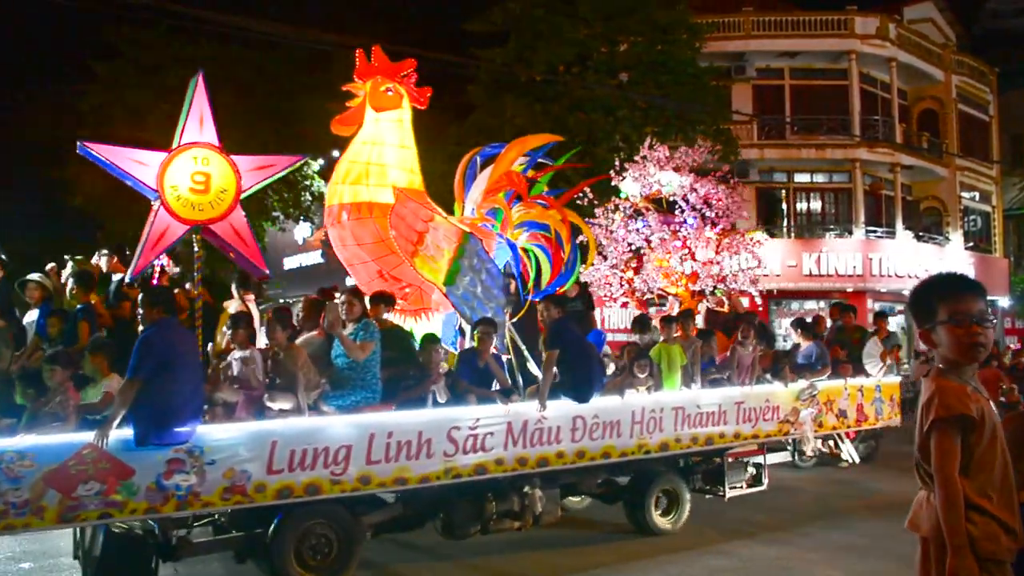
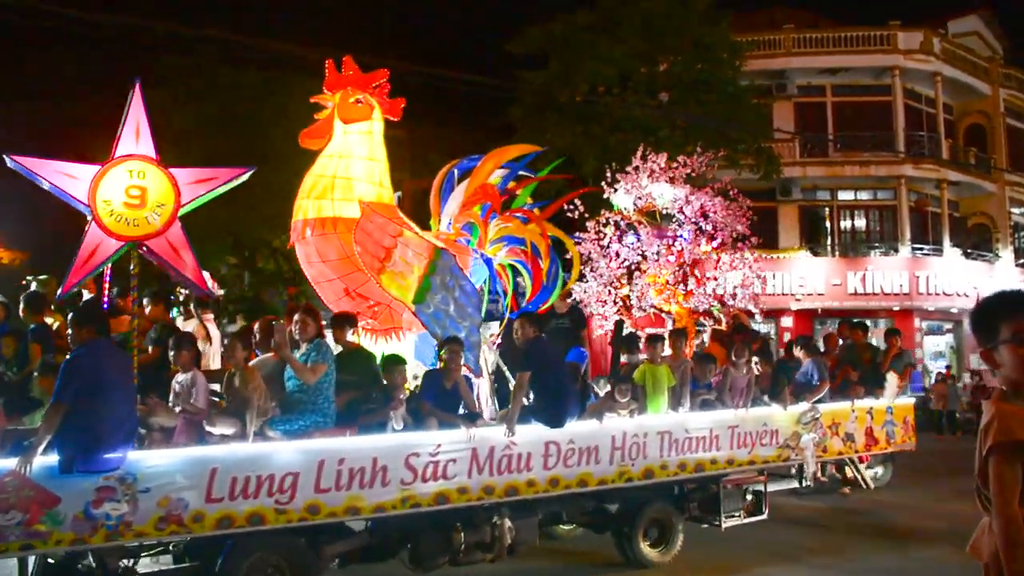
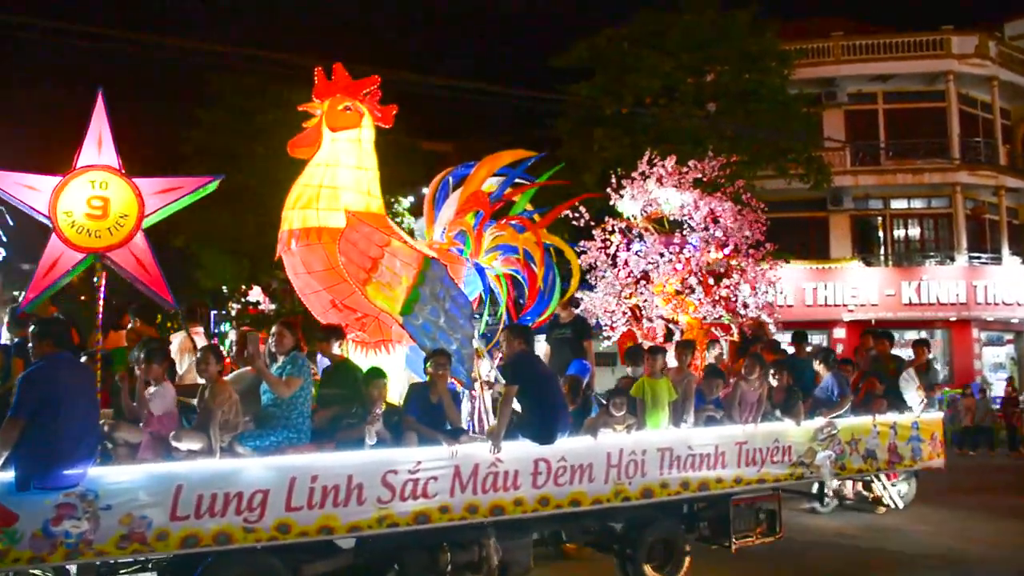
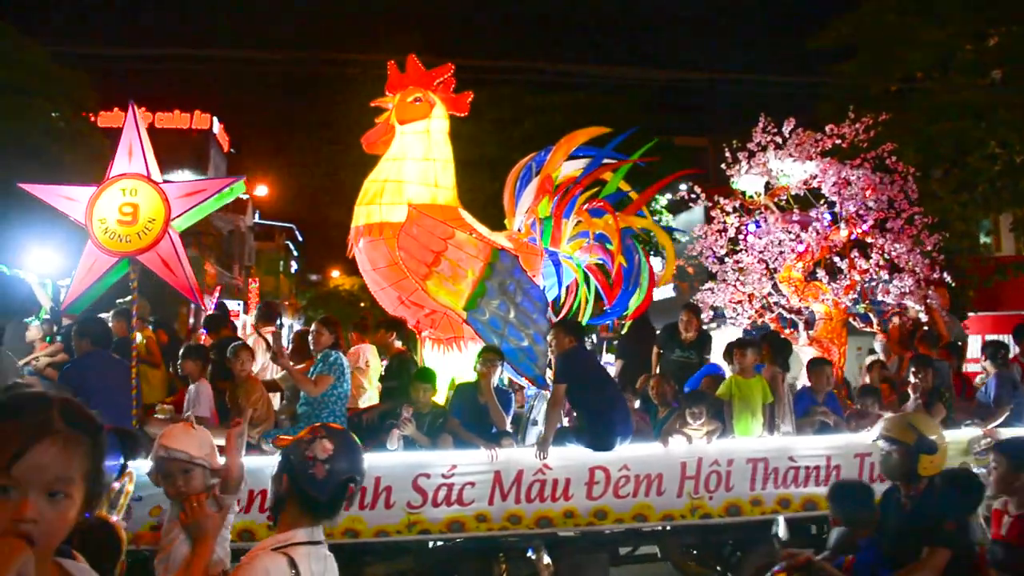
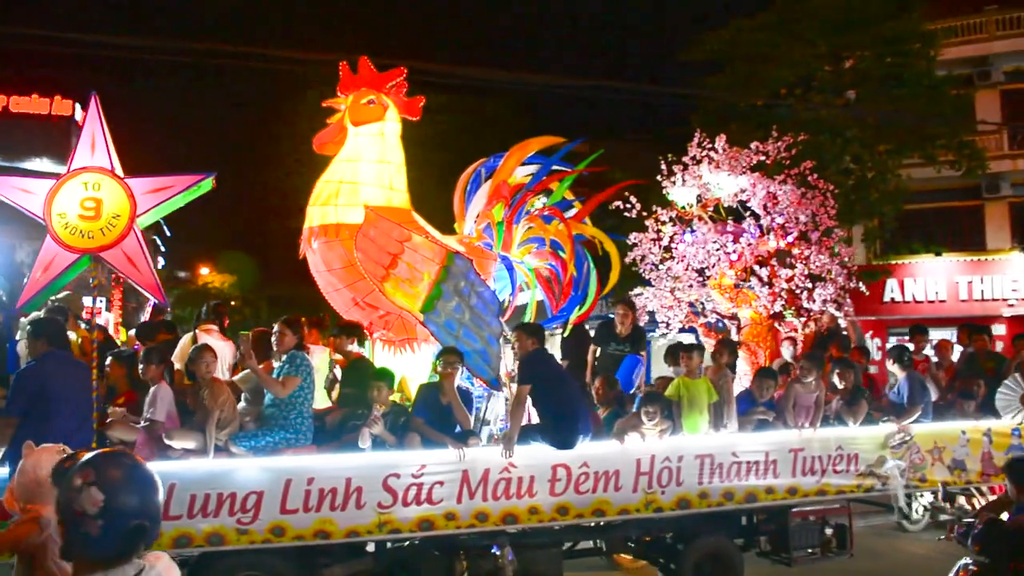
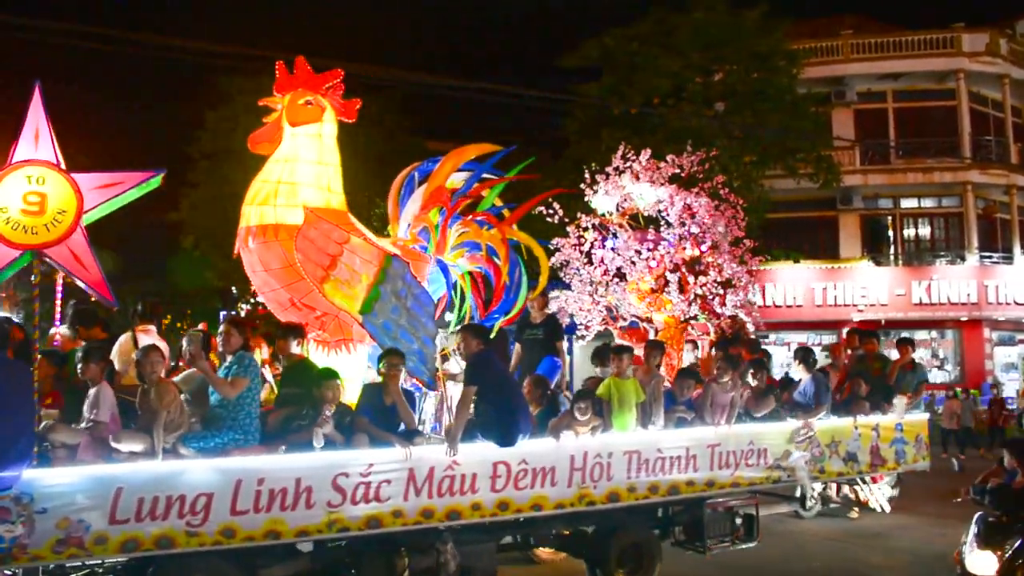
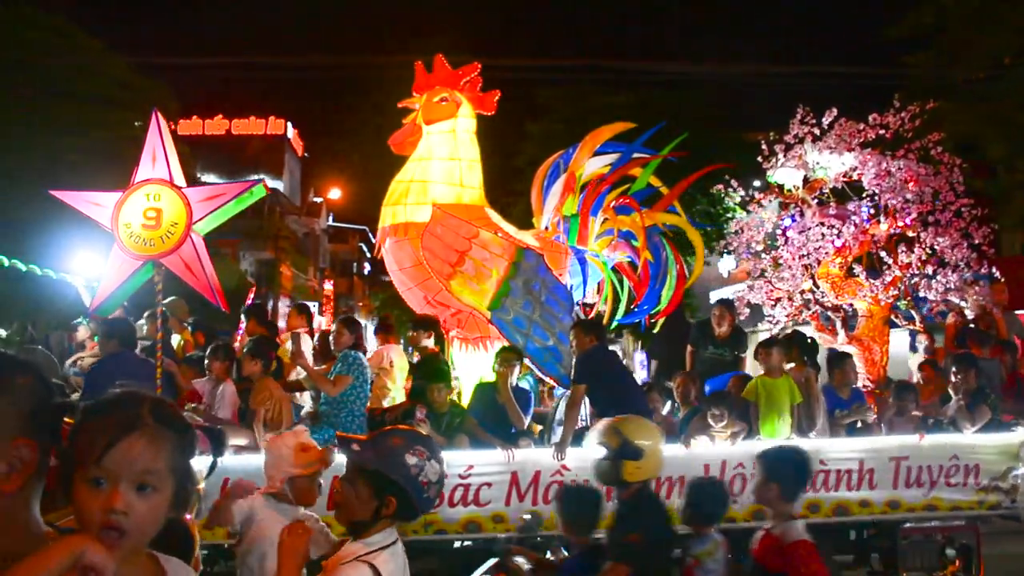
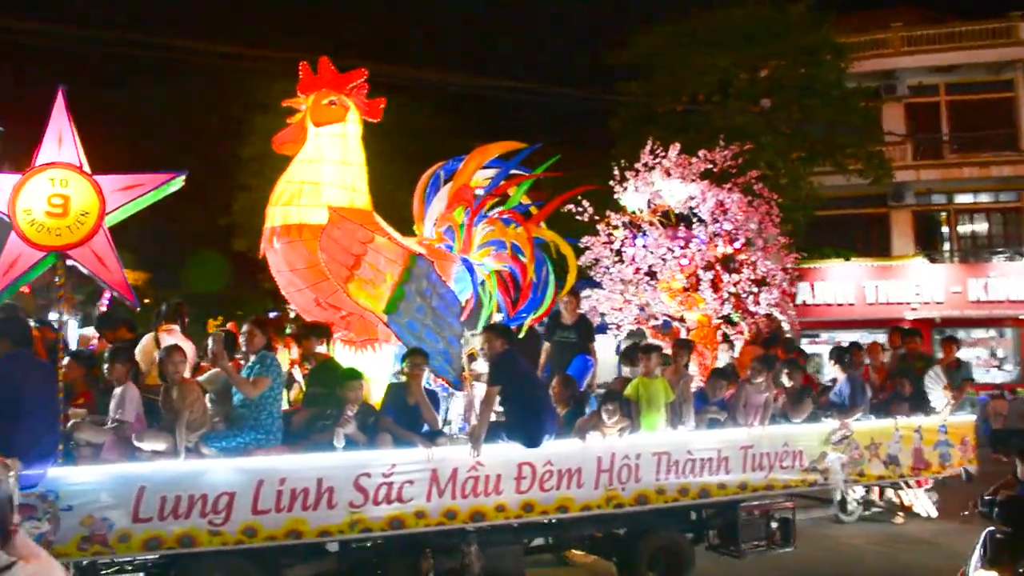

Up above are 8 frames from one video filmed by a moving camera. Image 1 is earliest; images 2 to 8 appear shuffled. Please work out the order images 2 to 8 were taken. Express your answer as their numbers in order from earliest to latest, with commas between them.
2, 3, 6, 8, 5, 4, 7
